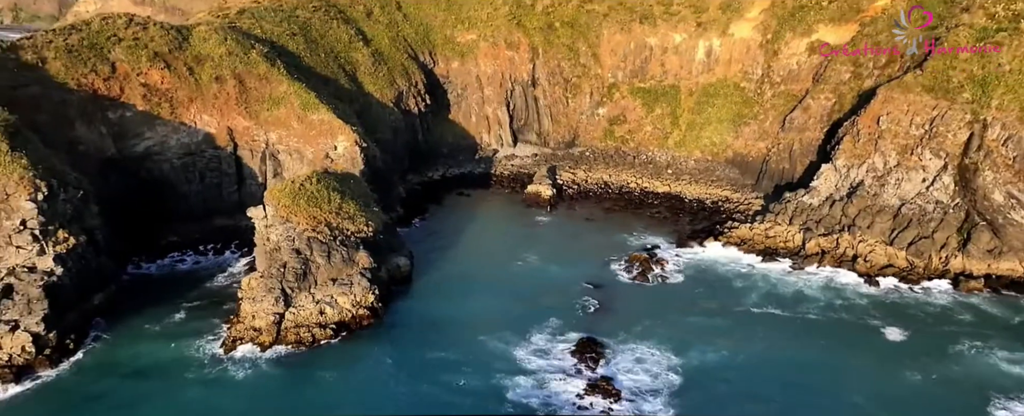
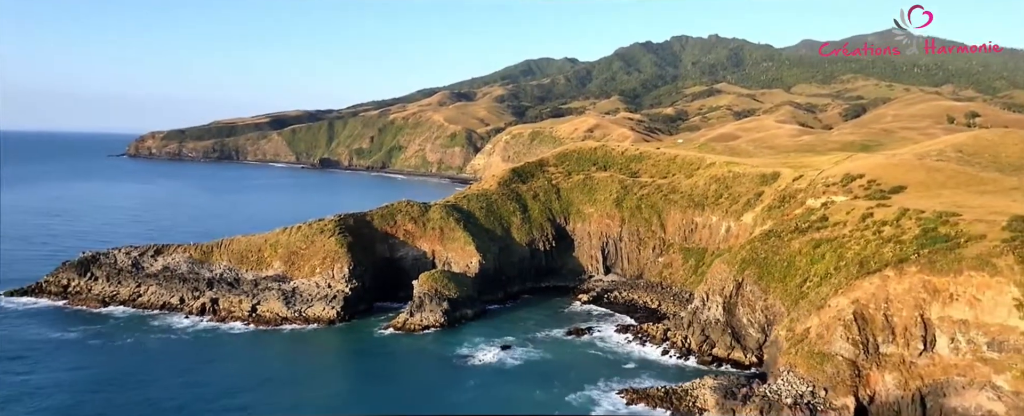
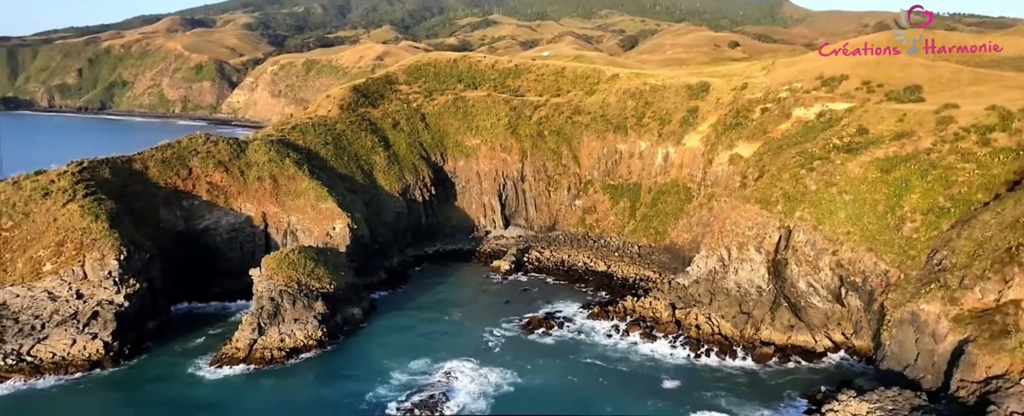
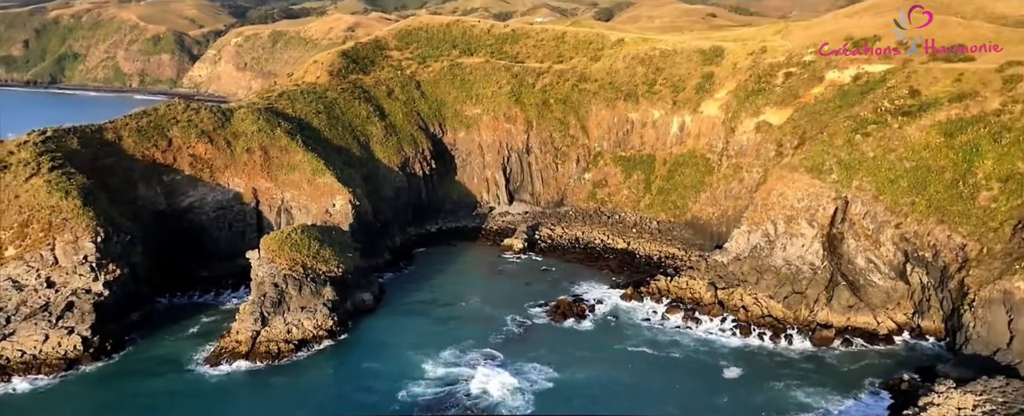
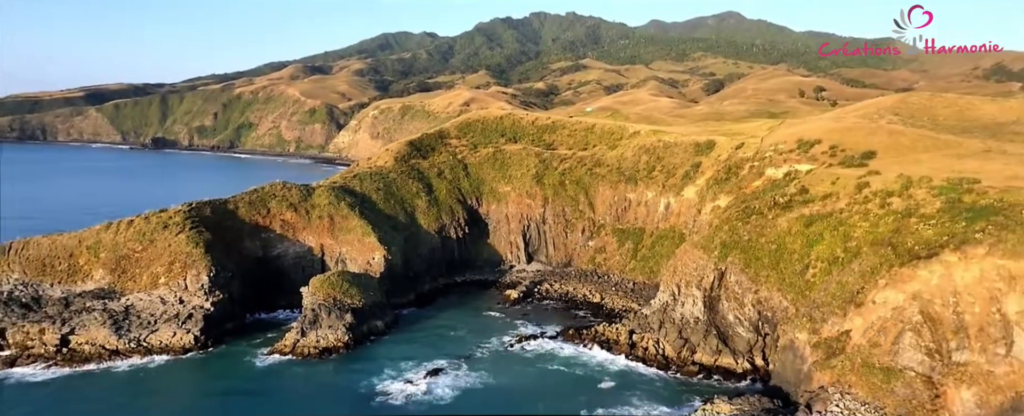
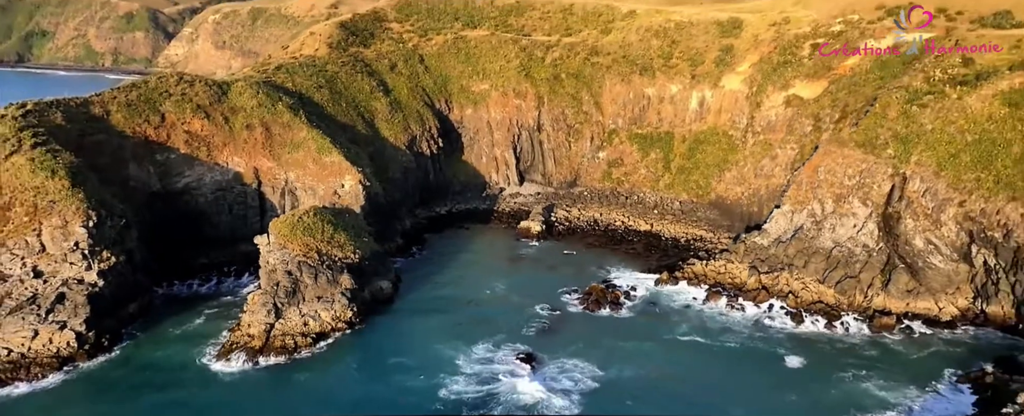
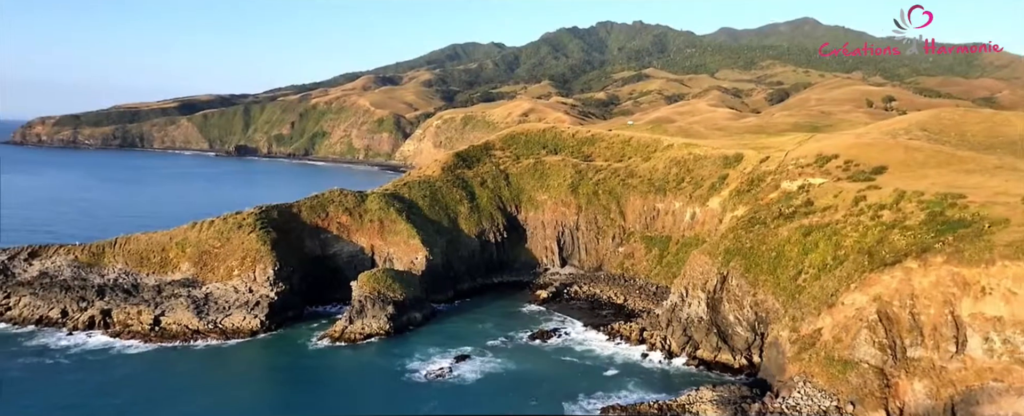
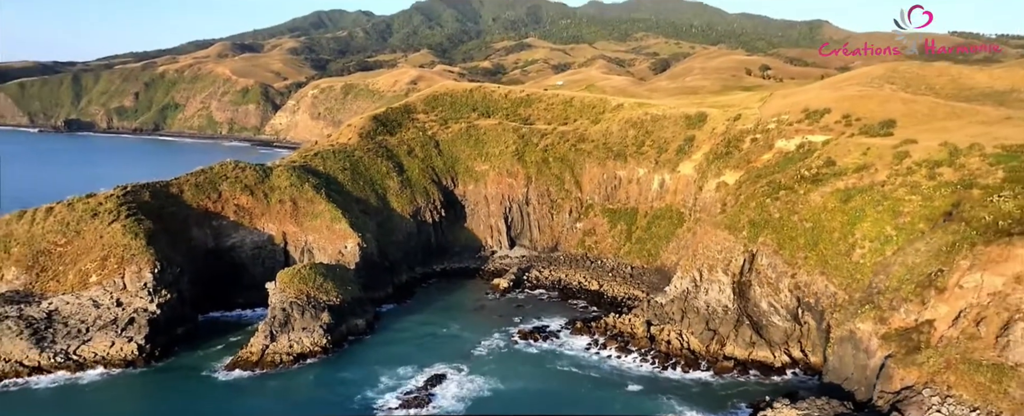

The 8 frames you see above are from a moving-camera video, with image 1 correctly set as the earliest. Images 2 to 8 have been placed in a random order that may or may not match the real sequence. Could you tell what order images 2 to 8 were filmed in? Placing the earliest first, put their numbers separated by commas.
6, 4, 3, 8, 5, 7, 2
